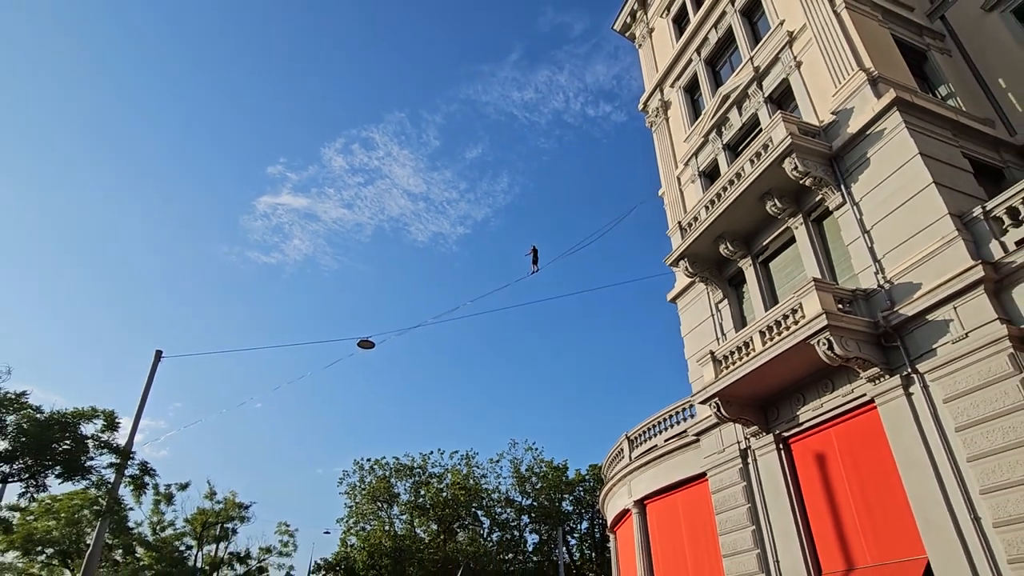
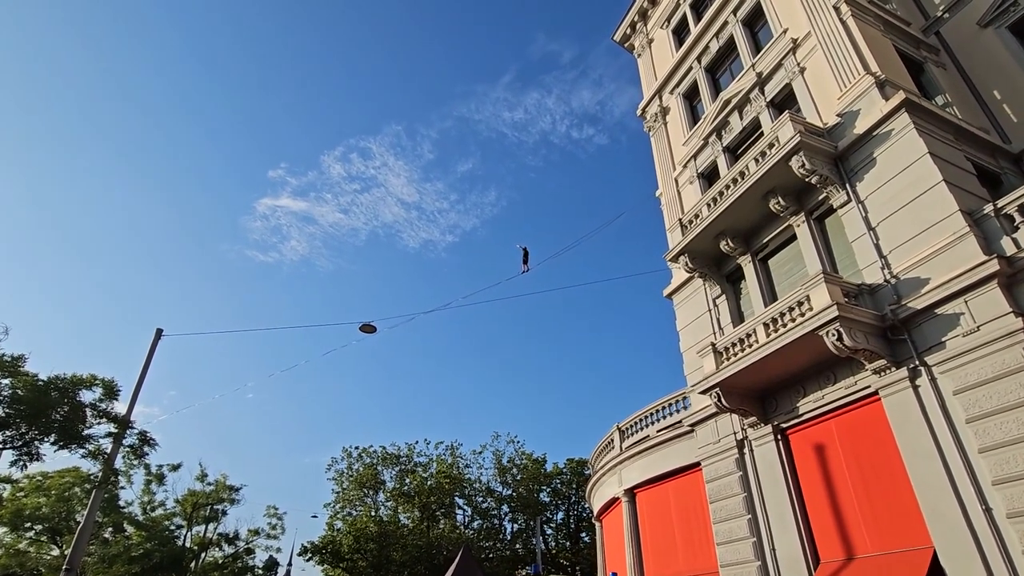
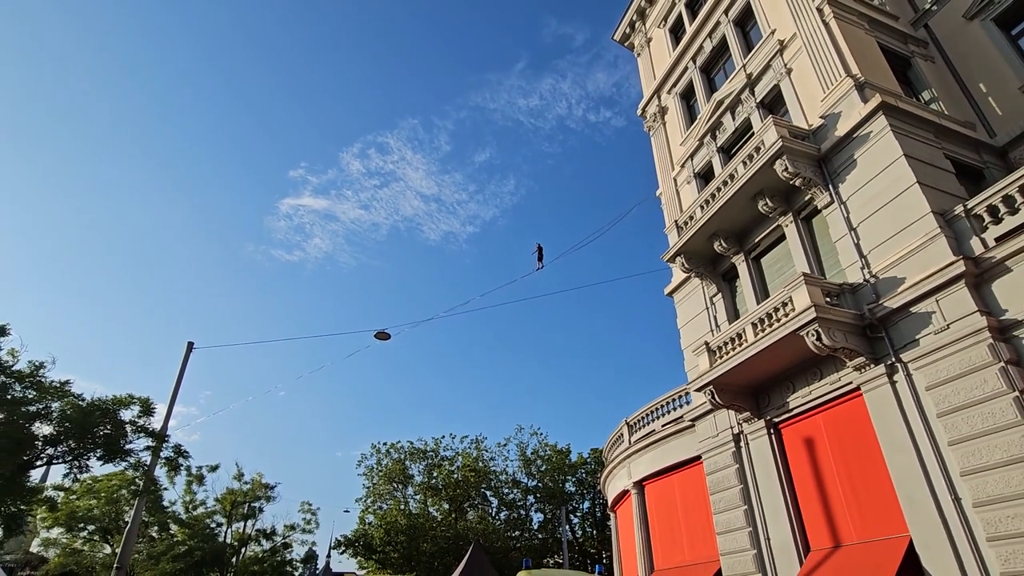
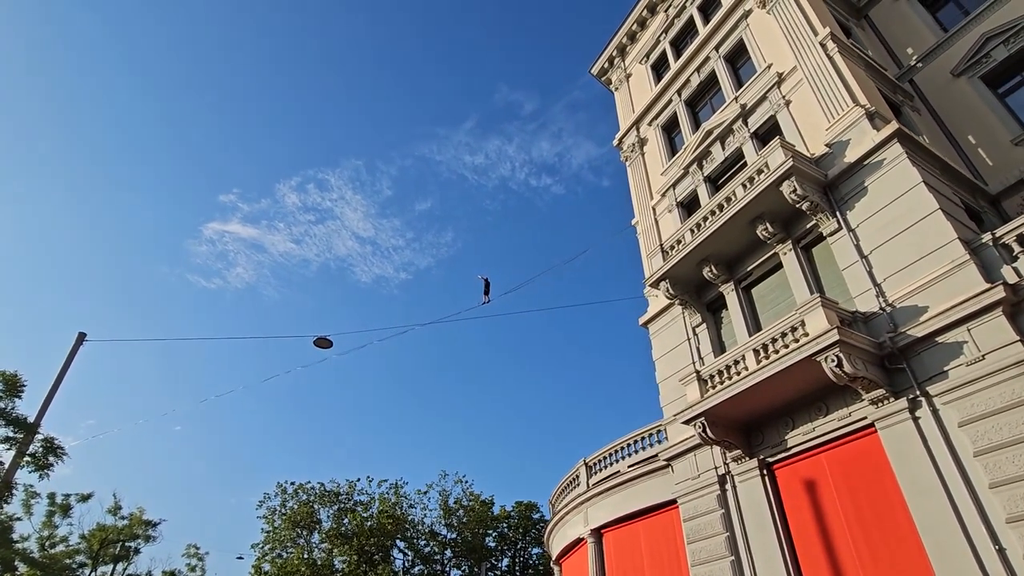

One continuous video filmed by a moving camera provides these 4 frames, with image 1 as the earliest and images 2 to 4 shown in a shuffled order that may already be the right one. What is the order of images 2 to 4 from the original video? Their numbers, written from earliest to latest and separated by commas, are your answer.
3, 2, 4
